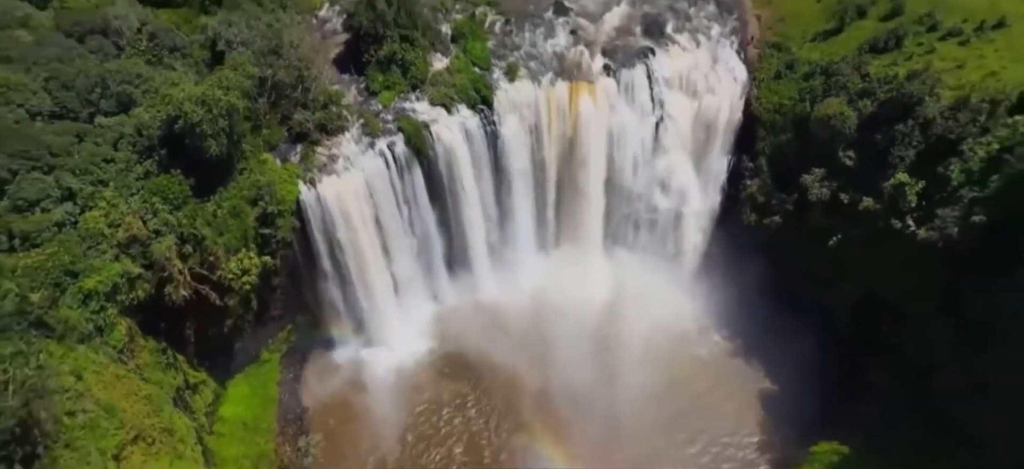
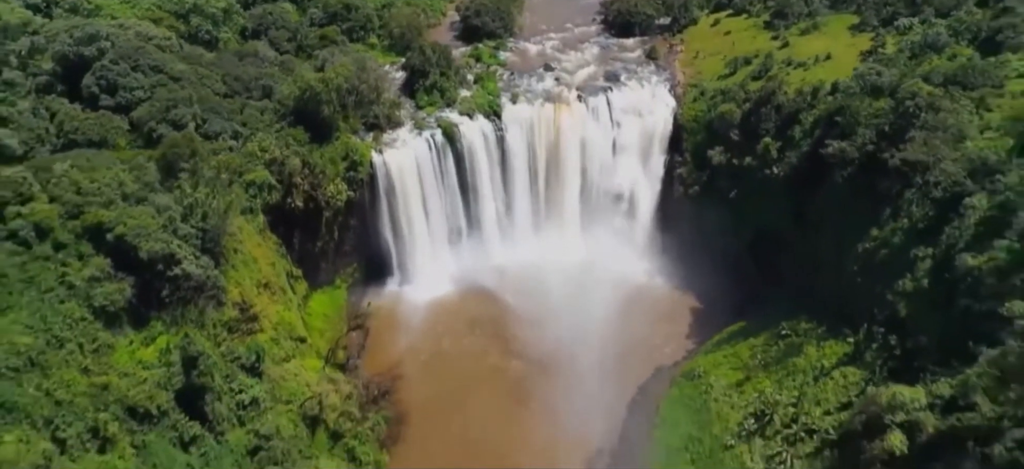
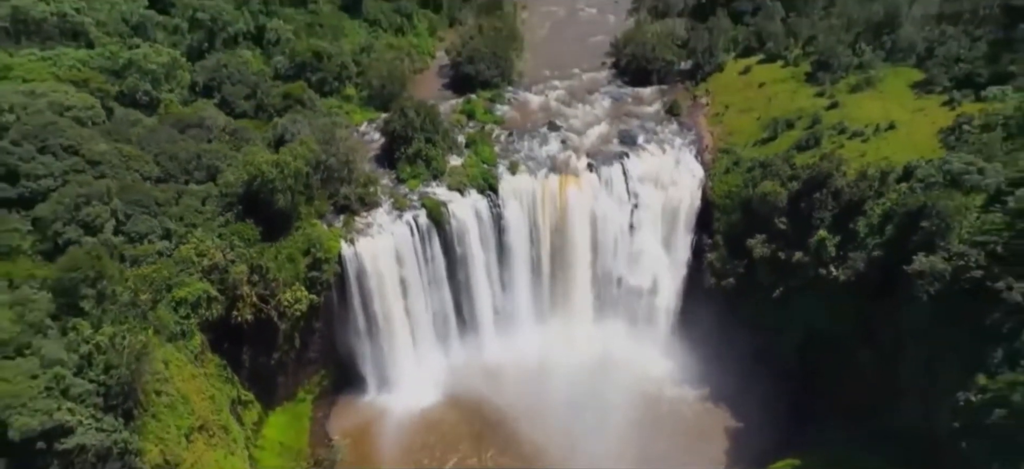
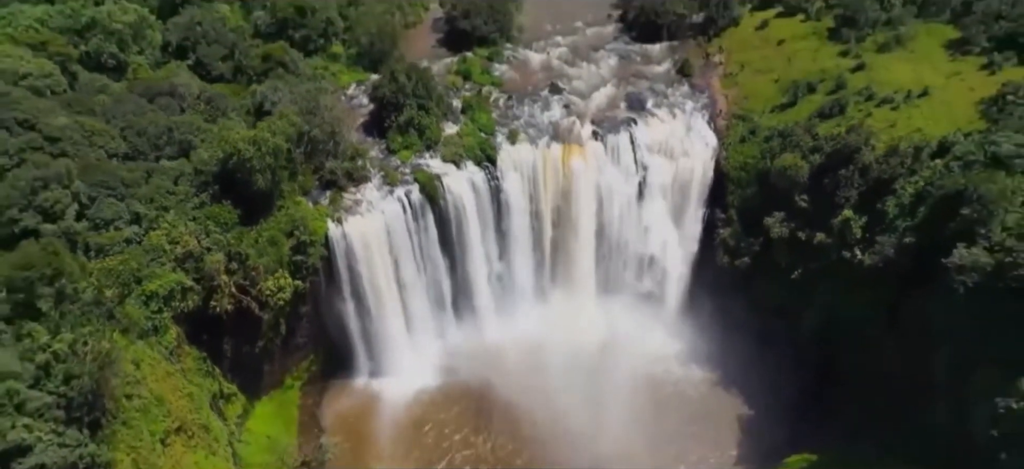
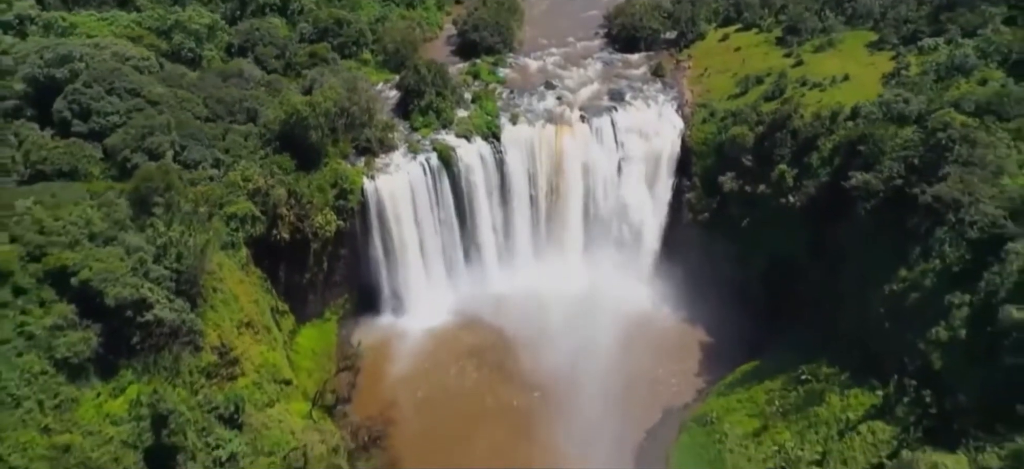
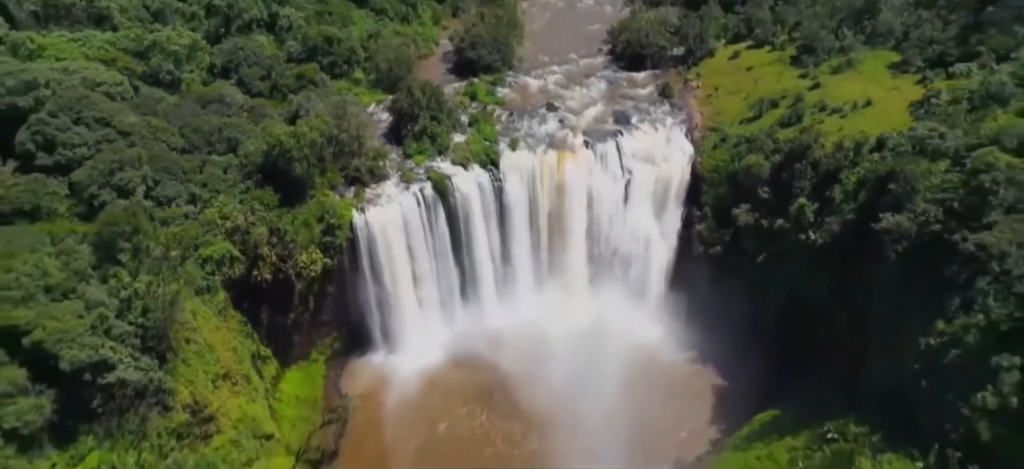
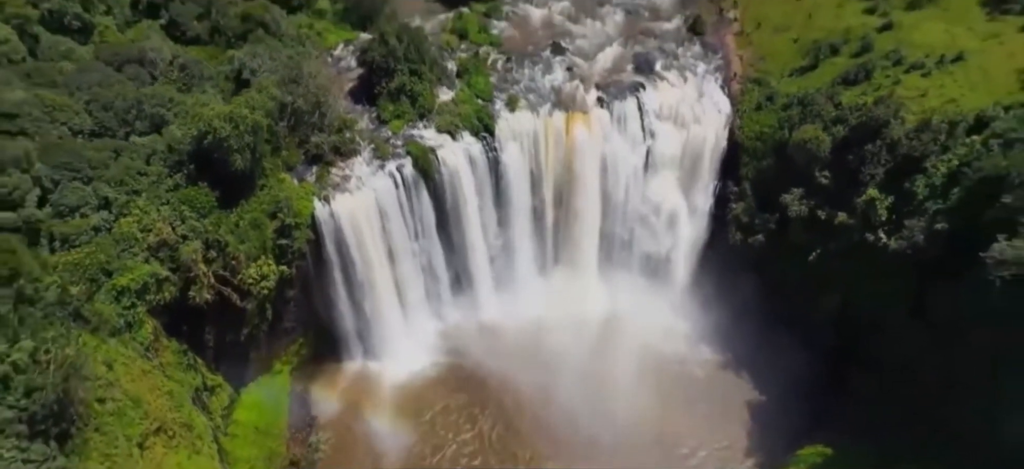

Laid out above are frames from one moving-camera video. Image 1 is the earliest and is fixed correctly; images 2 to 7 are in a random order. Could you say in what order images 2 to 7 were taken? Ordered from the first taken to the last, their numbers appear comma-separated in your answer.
7, 4, 3, 6, 5, 2
